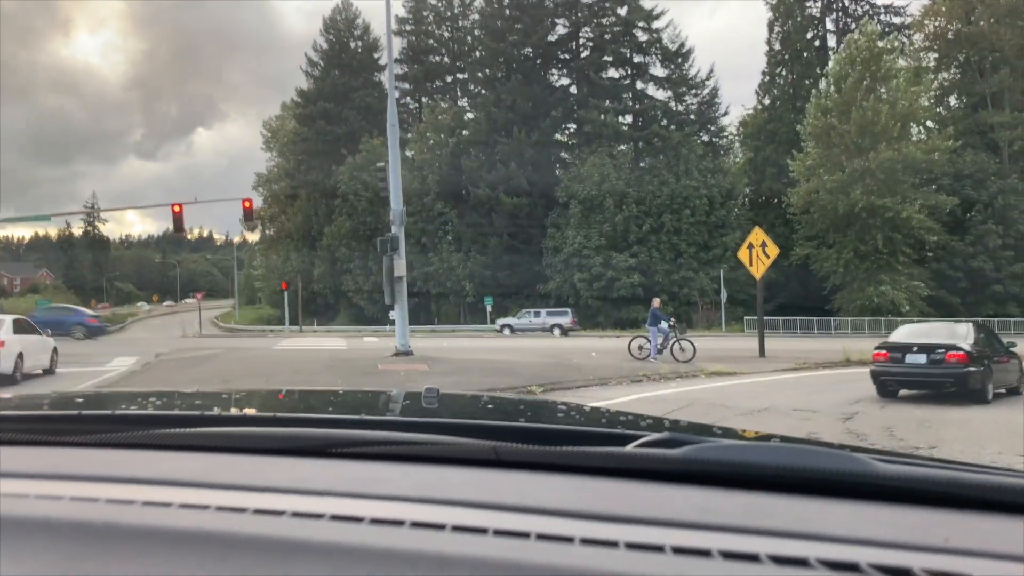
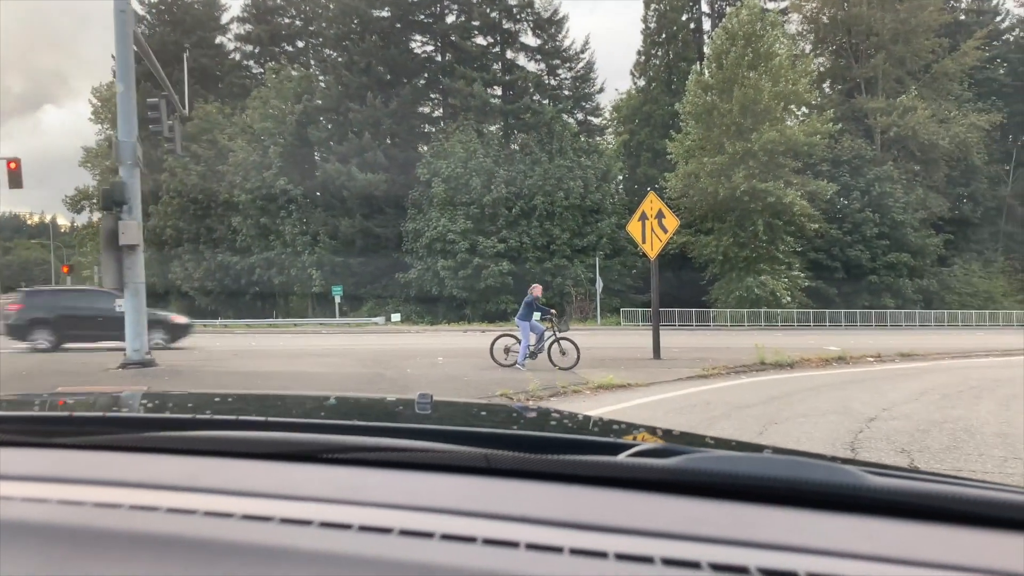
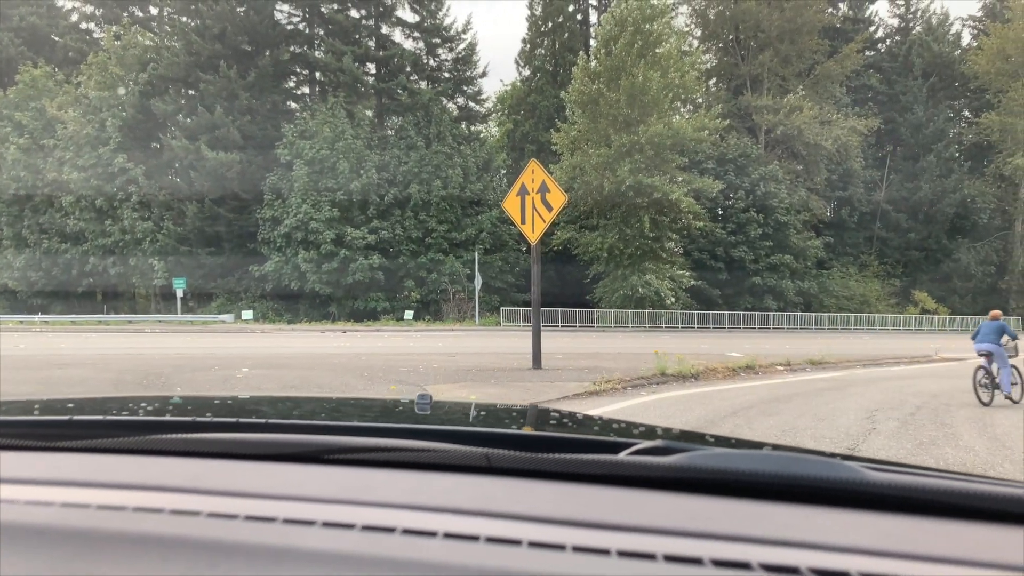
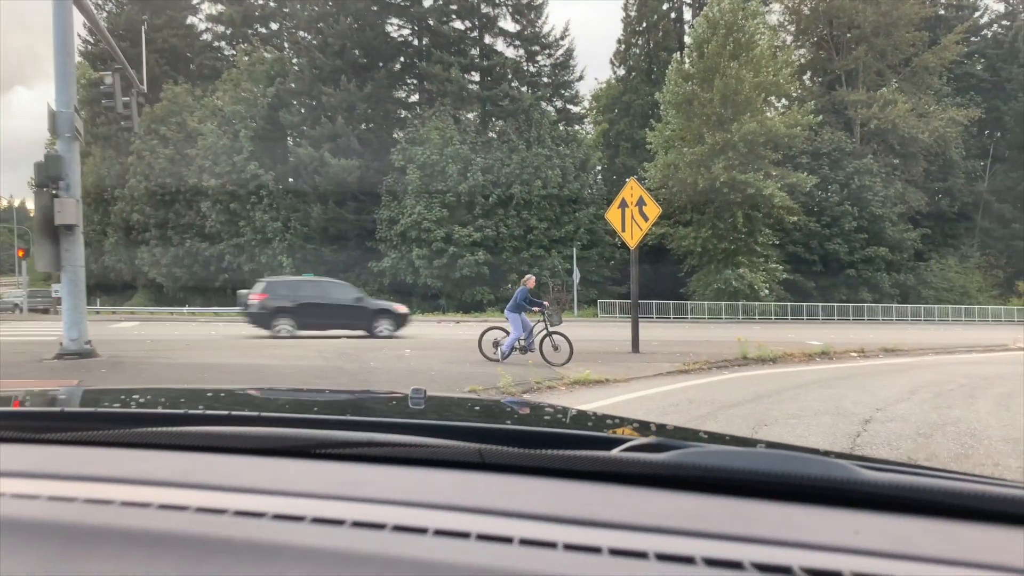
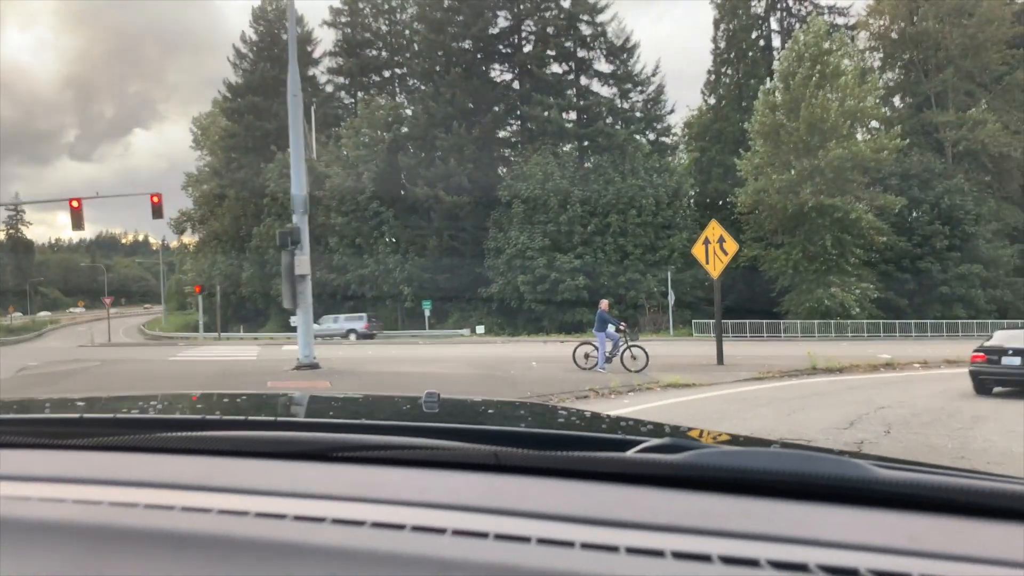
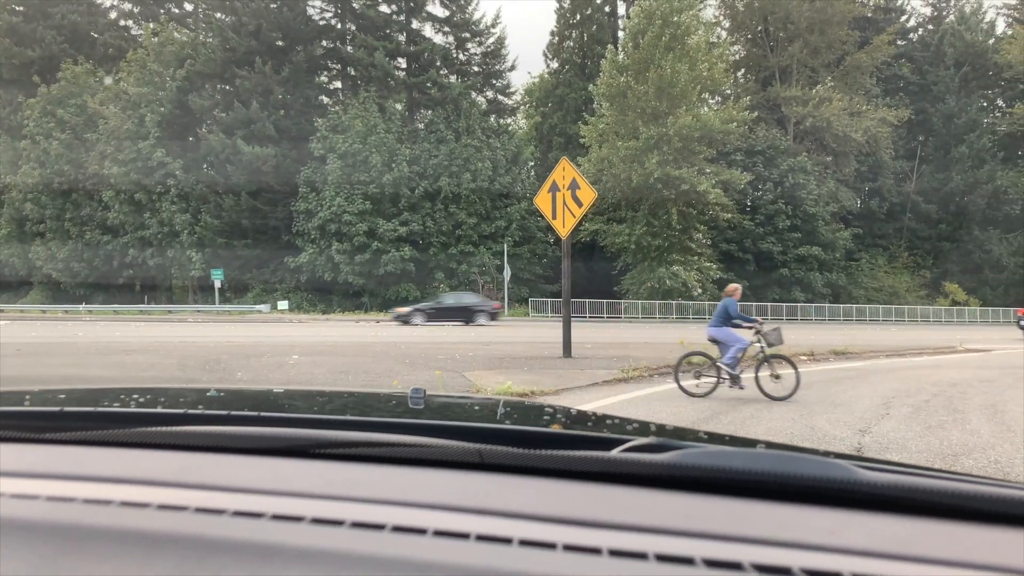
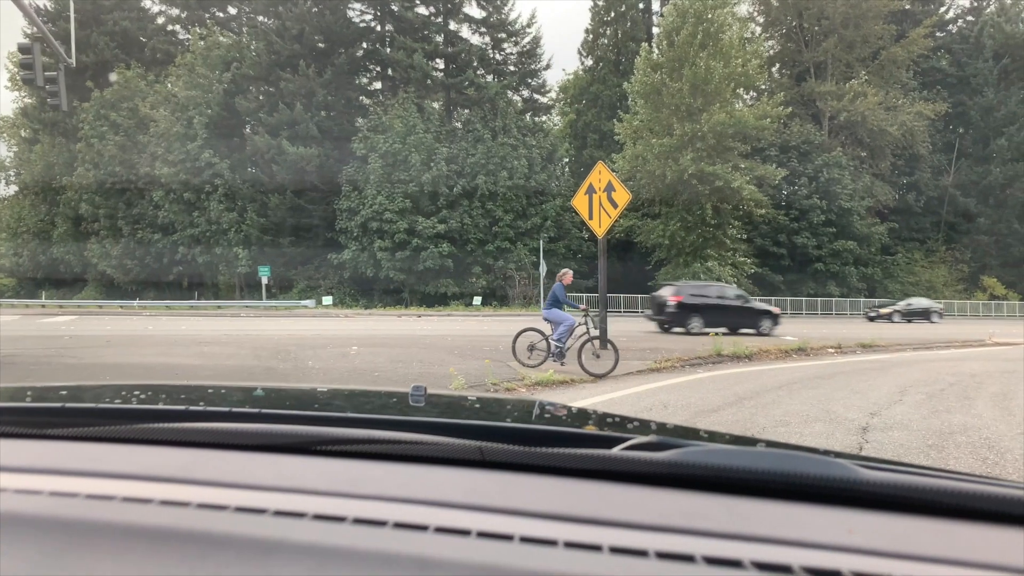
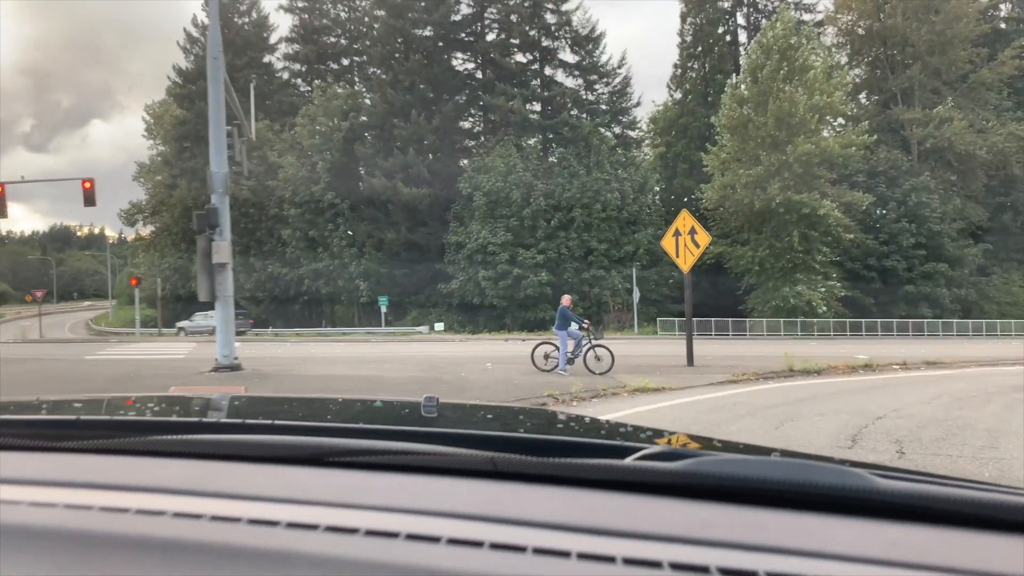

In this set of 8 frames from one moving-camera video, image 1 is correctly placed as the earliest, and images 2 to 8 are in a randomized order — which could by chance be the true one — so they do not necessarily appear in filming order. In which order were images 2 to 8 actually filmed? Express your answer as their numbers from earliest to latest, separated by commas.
5, 8, 2, 4, 7, 6, 3
